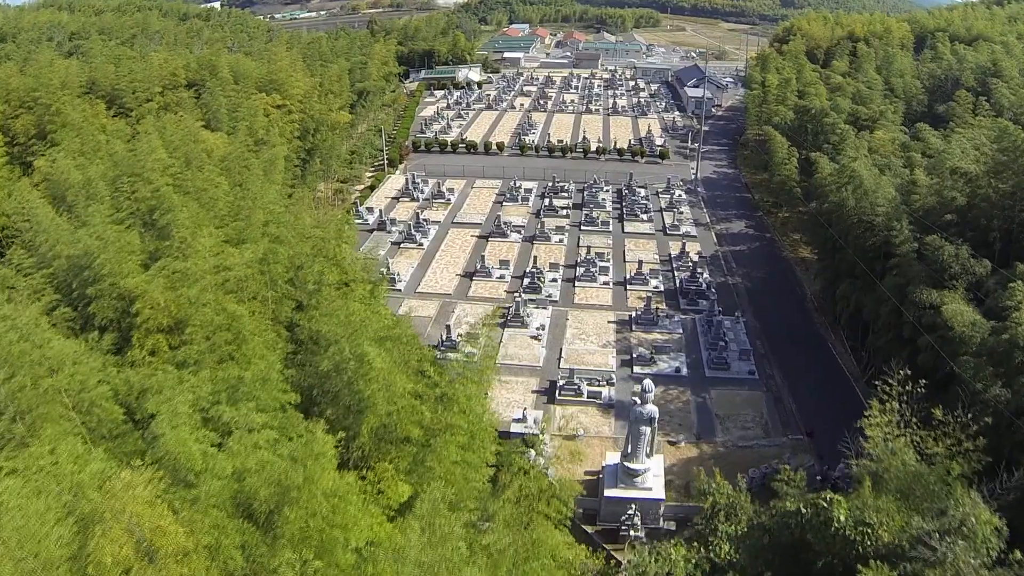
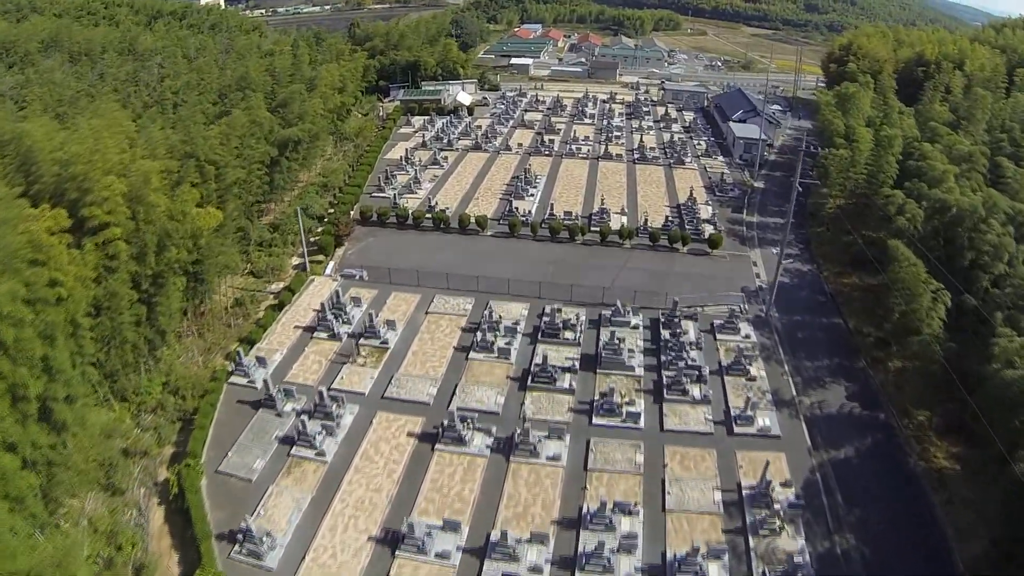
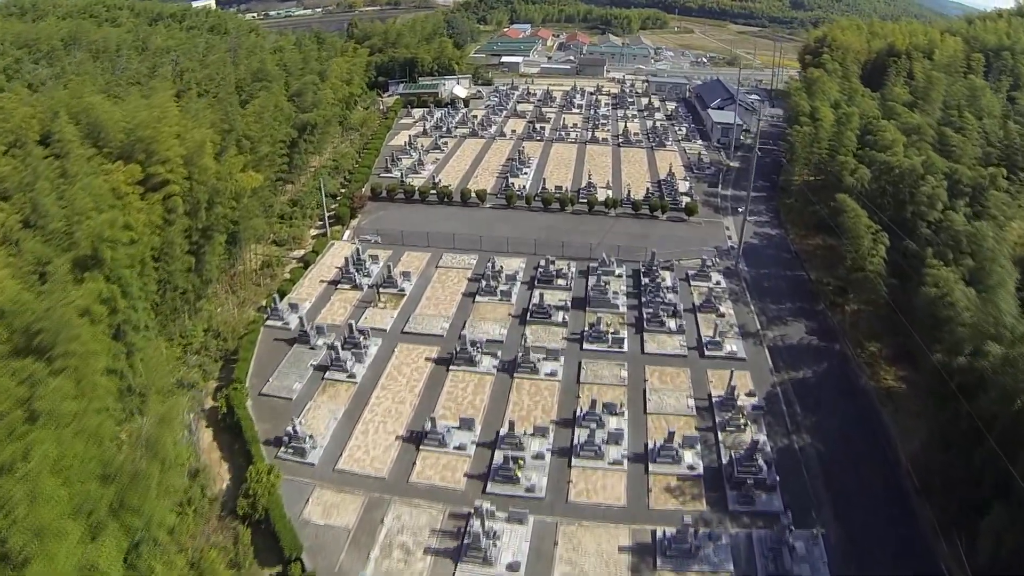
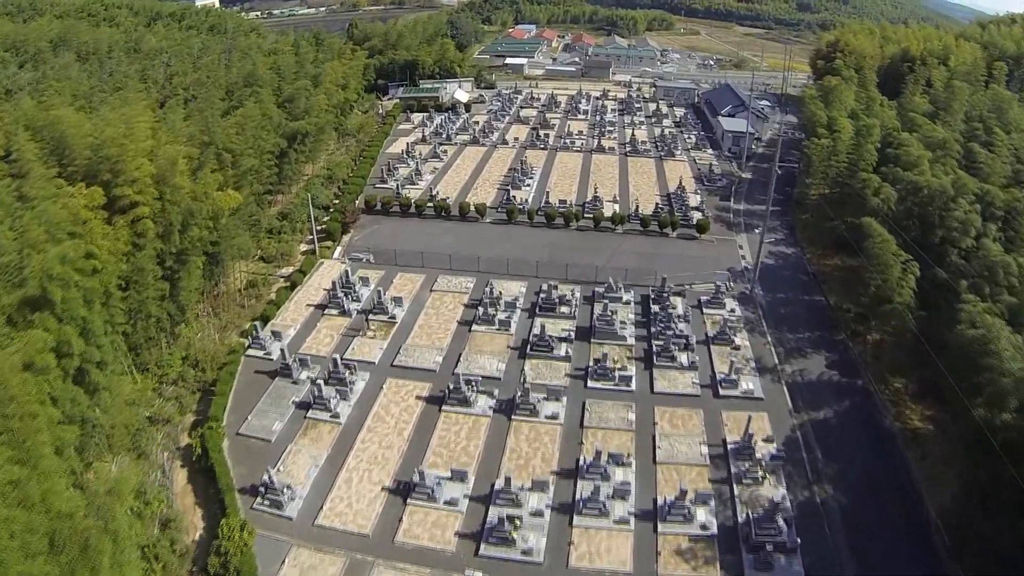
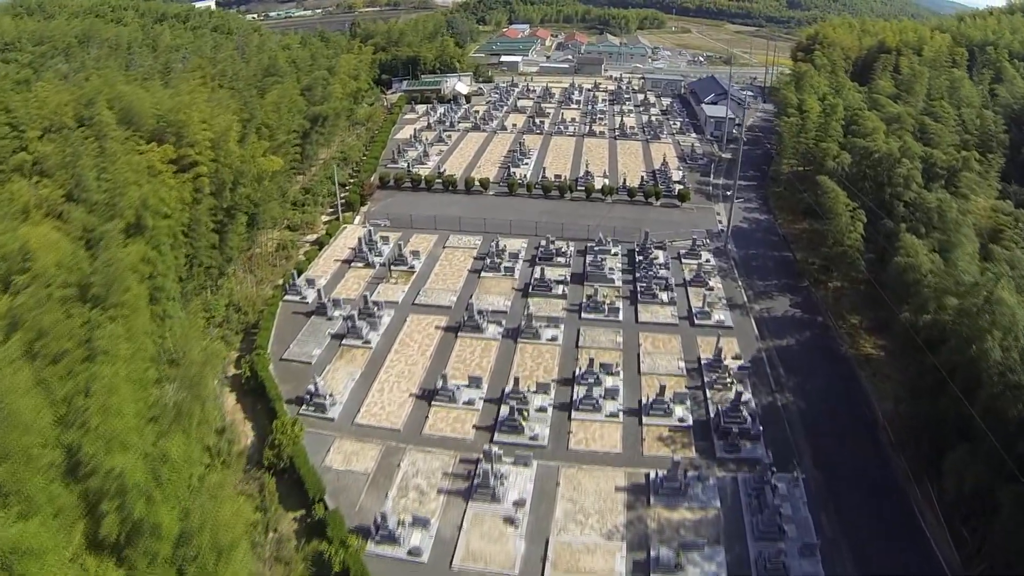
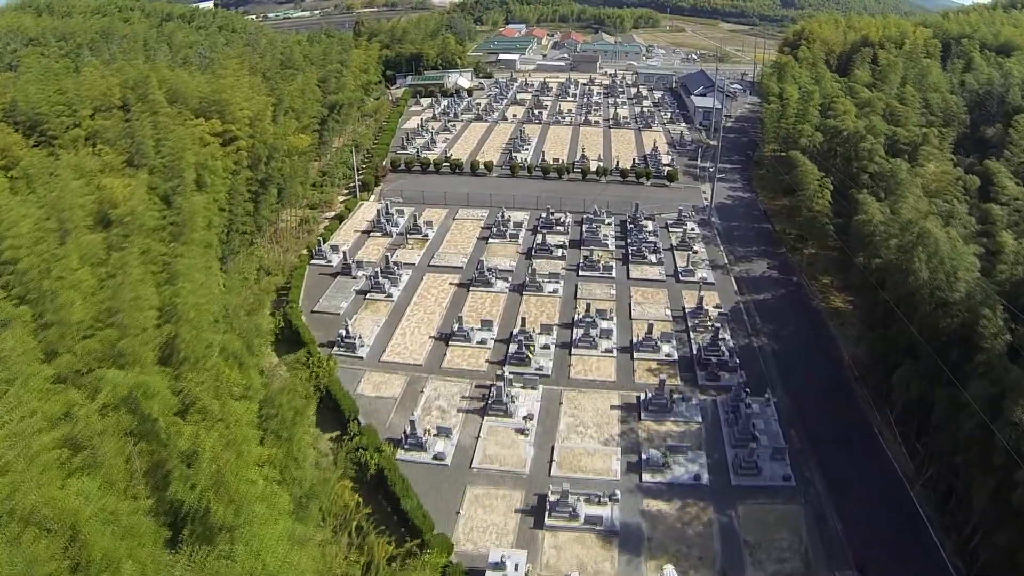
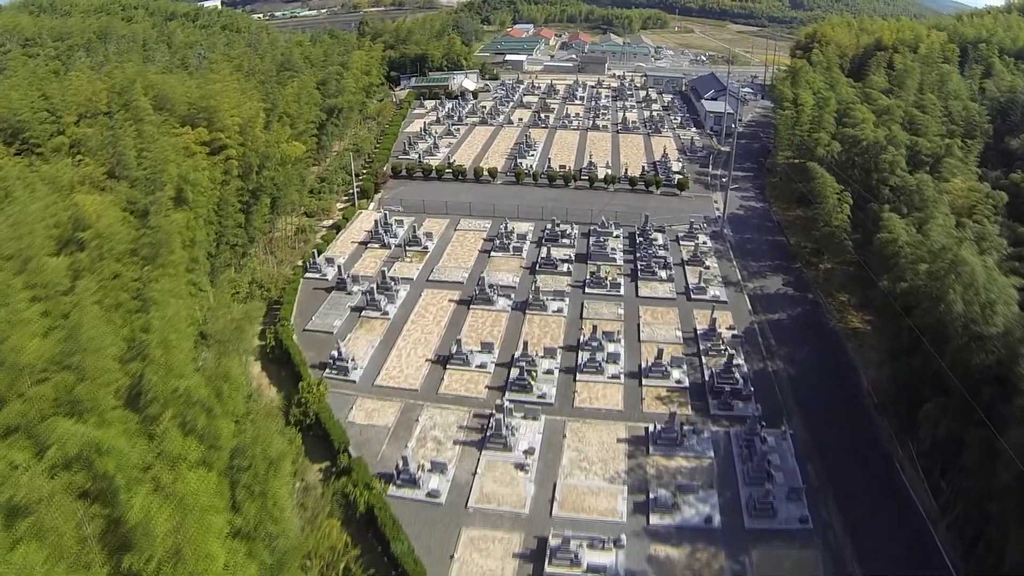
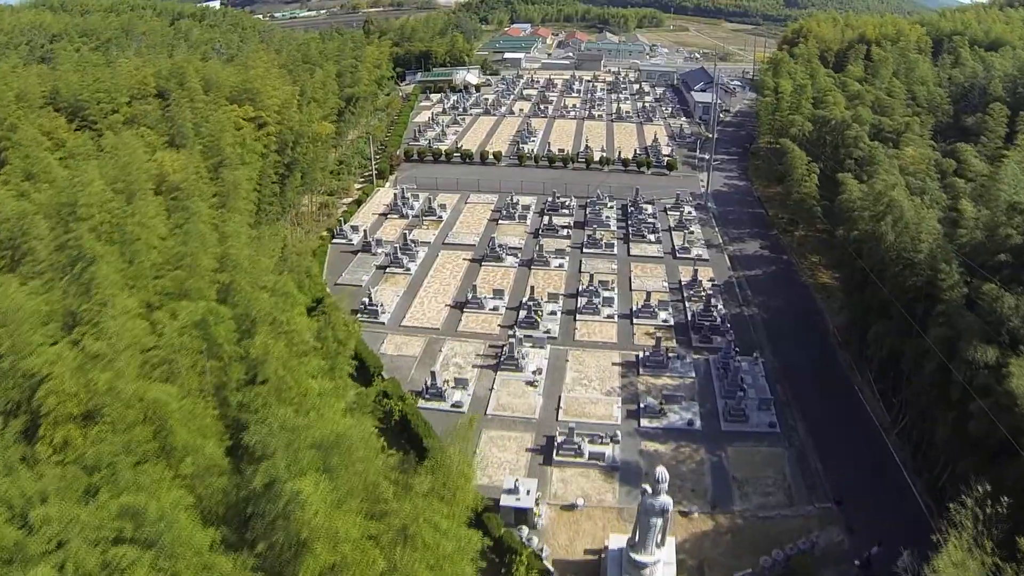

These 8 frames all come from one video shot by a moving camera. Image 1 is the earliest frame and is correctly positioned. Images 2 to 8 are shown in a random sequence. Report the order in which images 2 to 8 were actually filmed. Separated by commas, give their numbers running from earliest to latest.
8, 6, 7, 5, 3, 4, 2
